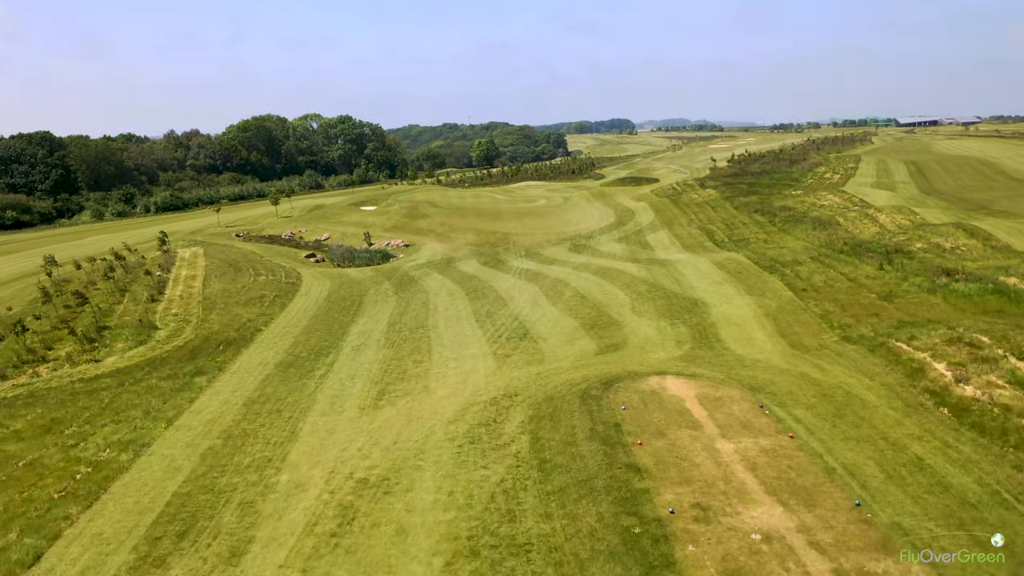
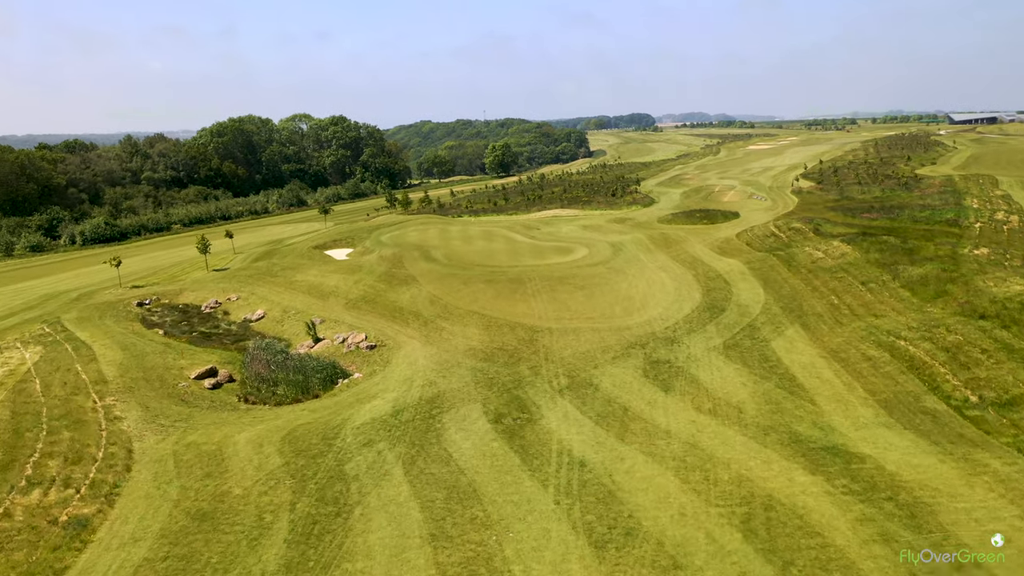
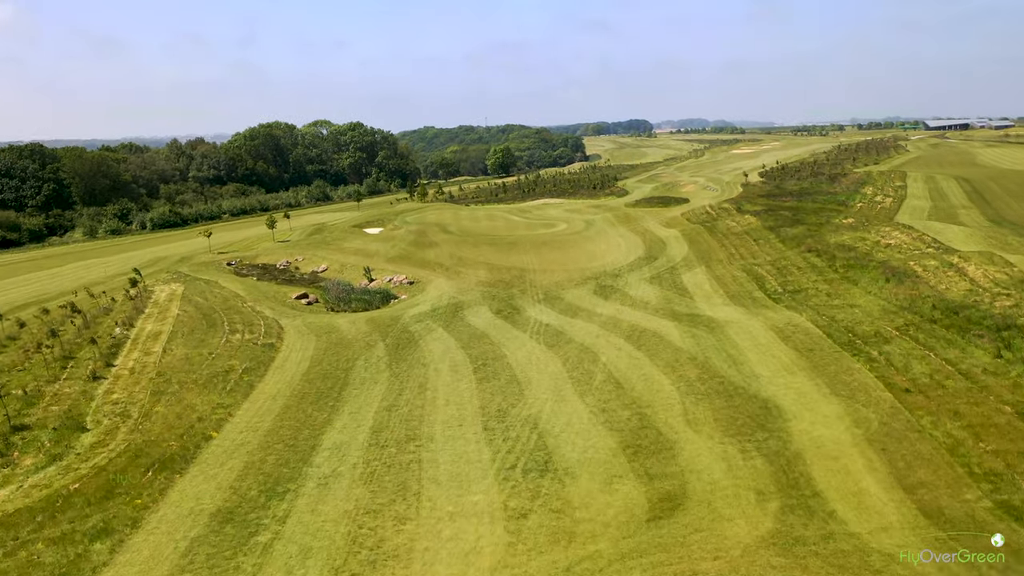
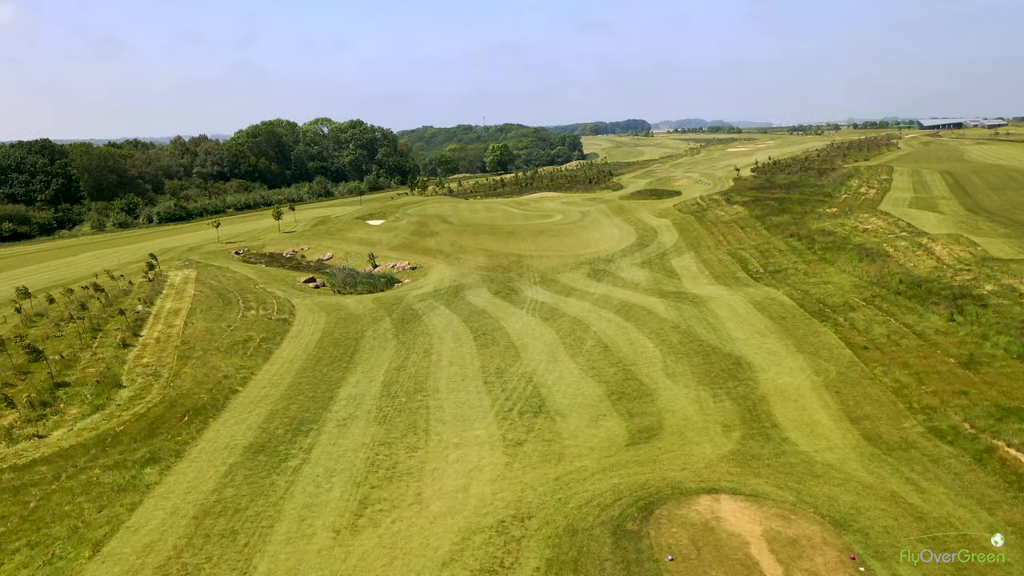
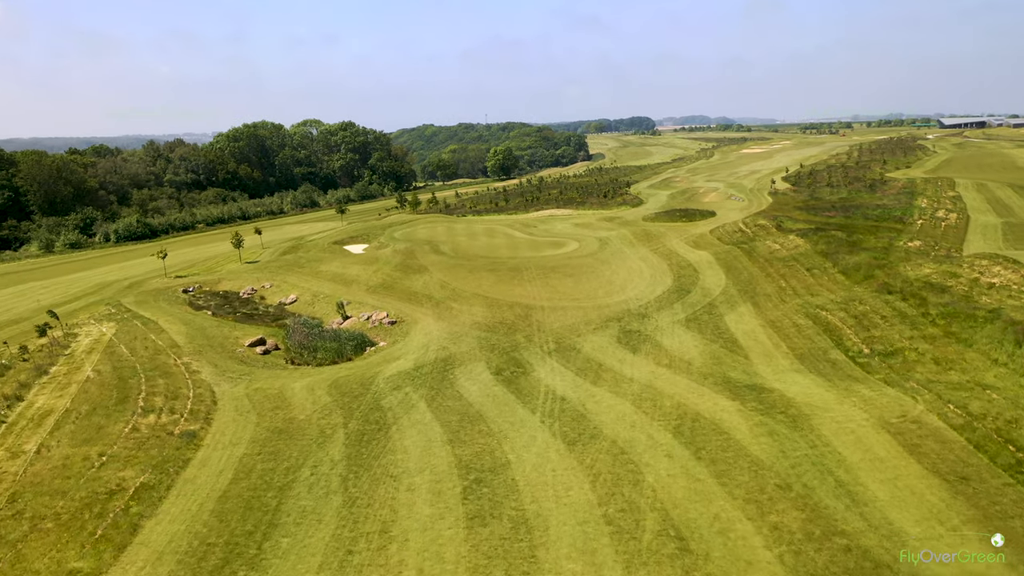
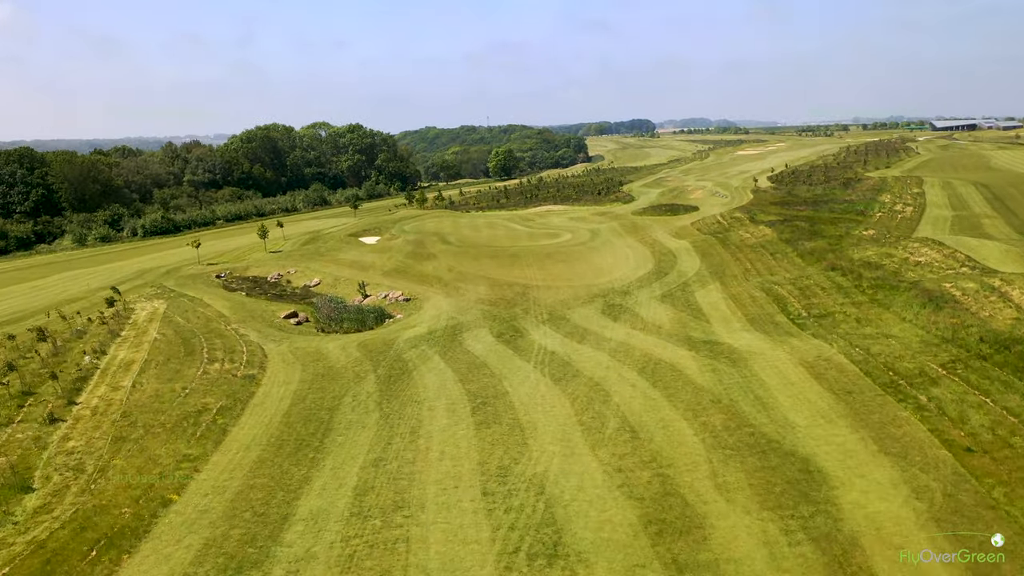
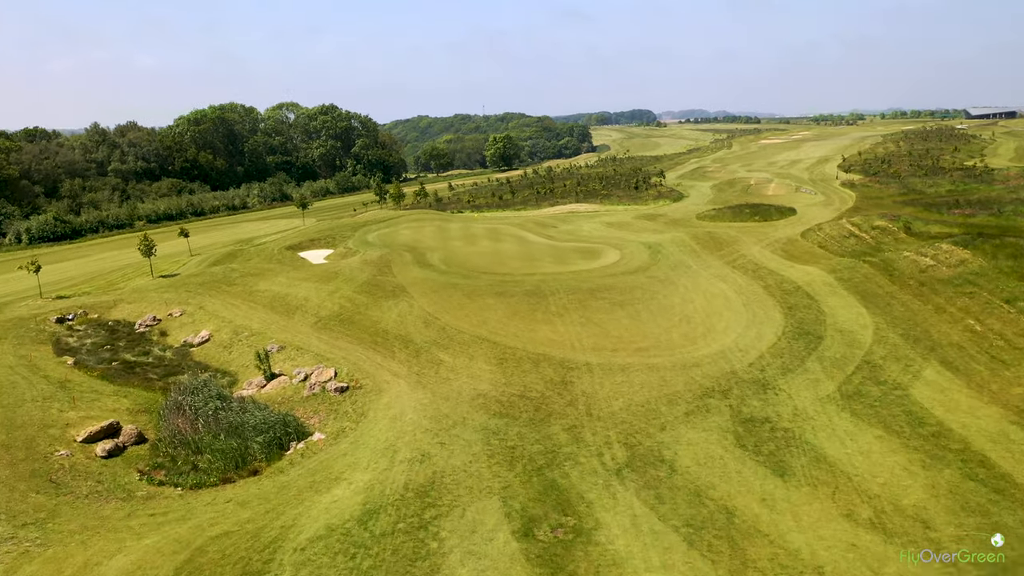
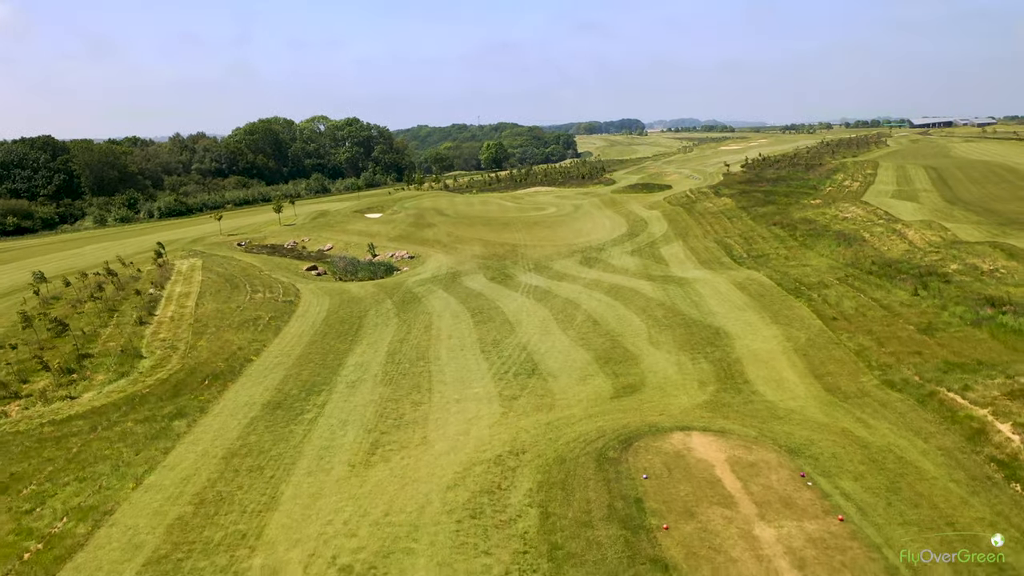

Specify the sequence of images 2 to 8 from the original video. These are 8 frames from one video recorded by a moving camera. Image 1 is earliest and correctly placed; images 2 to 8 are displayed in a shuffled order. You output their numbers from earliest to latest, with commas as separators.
8, 4, 3, 6, 5, 2, 7
